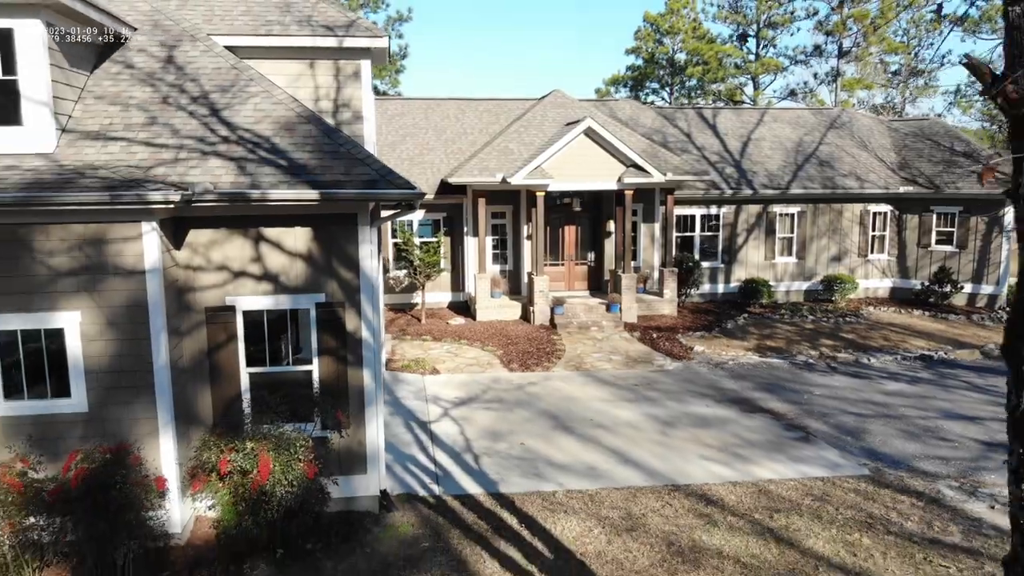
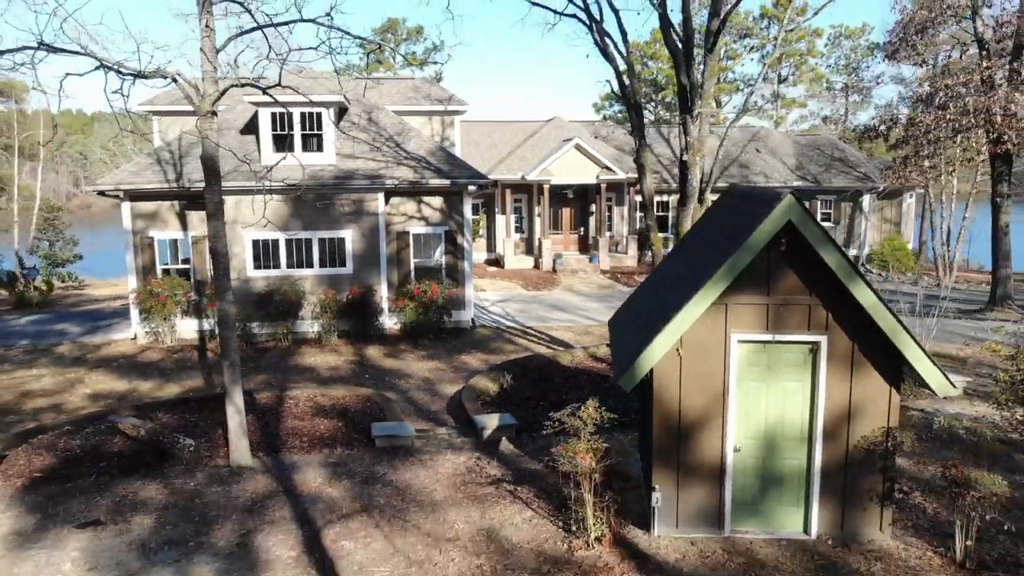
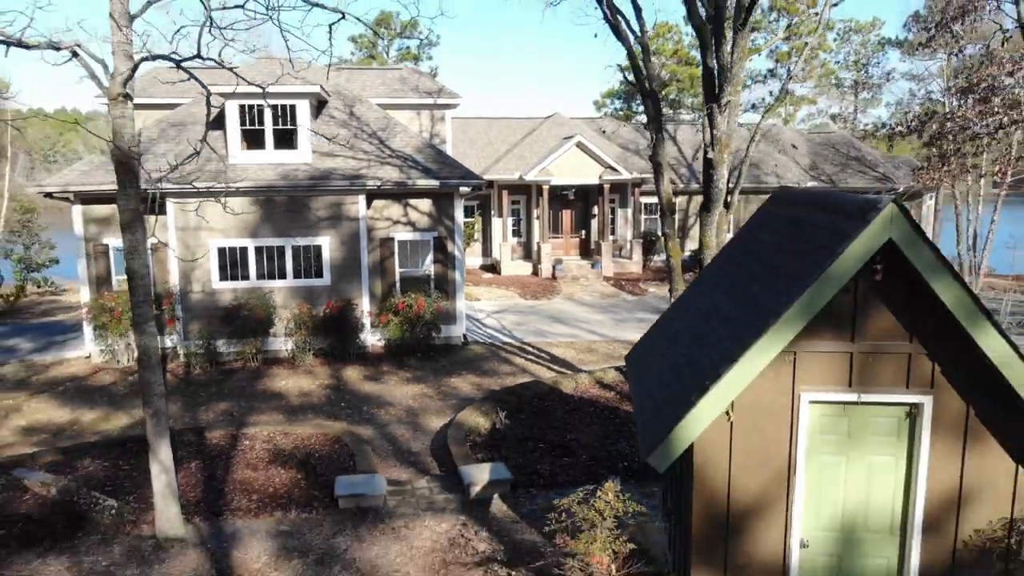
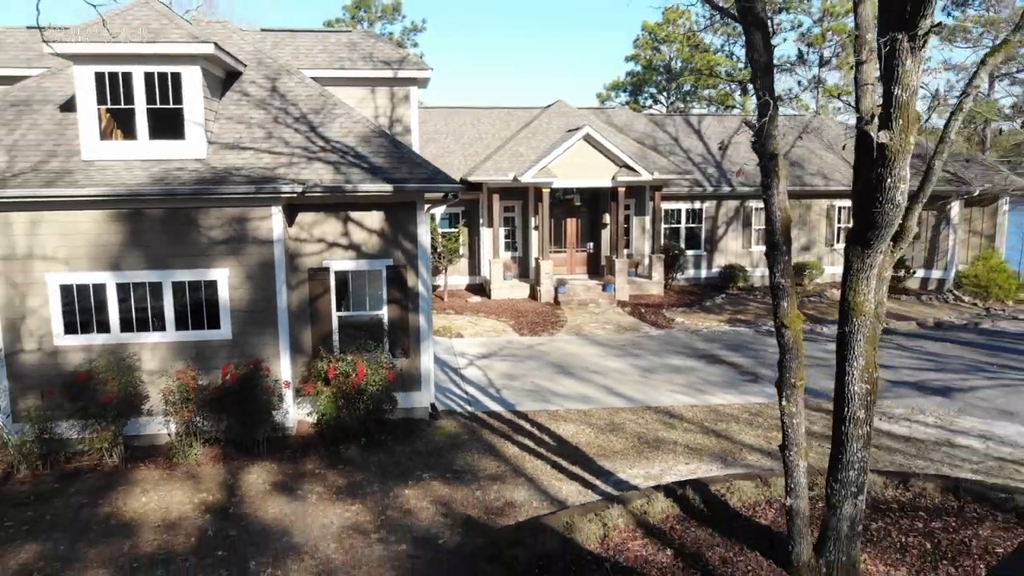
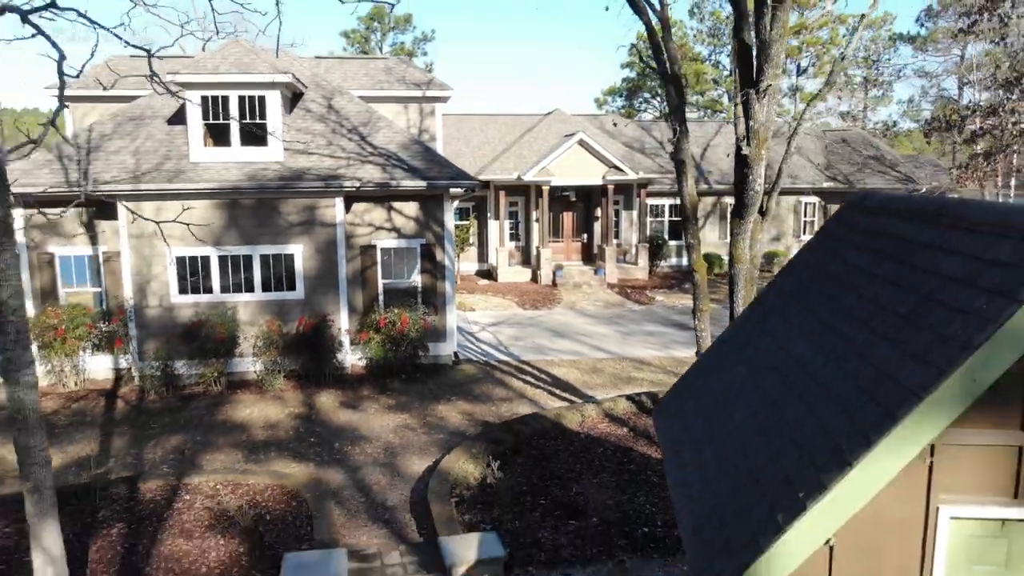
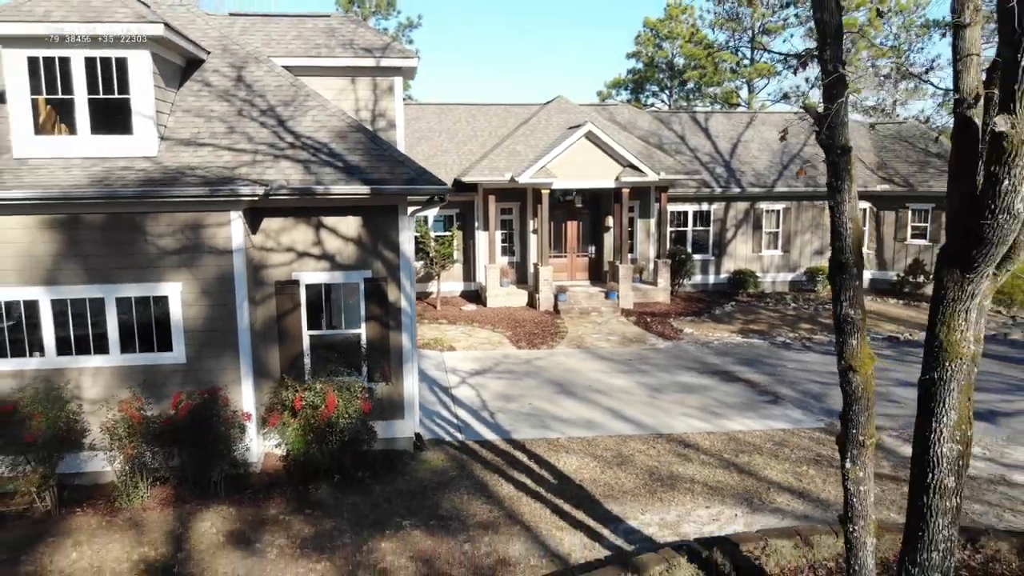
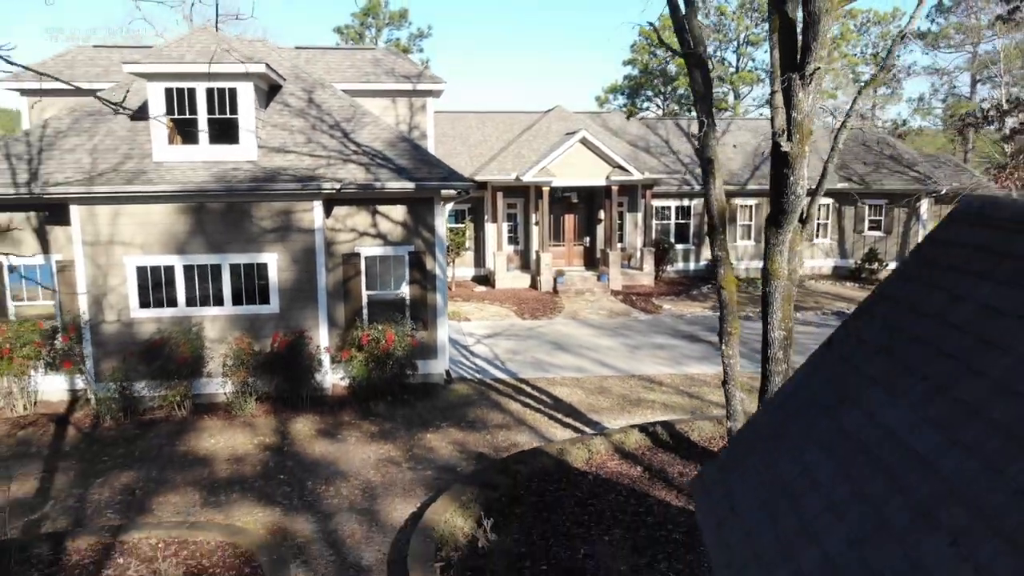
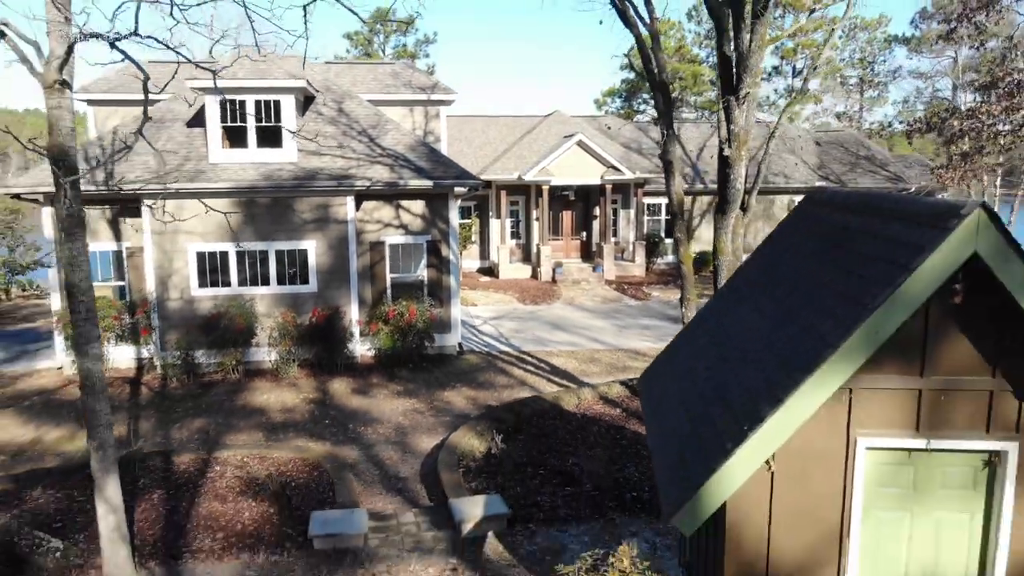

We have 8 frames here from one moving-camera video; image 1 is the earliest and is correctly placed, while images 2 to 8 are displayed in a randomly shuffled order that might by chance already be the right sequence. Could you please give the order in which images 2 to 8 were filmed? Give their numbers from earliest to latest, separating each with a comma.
6, 4, 7, 5, 8, 3, 2
